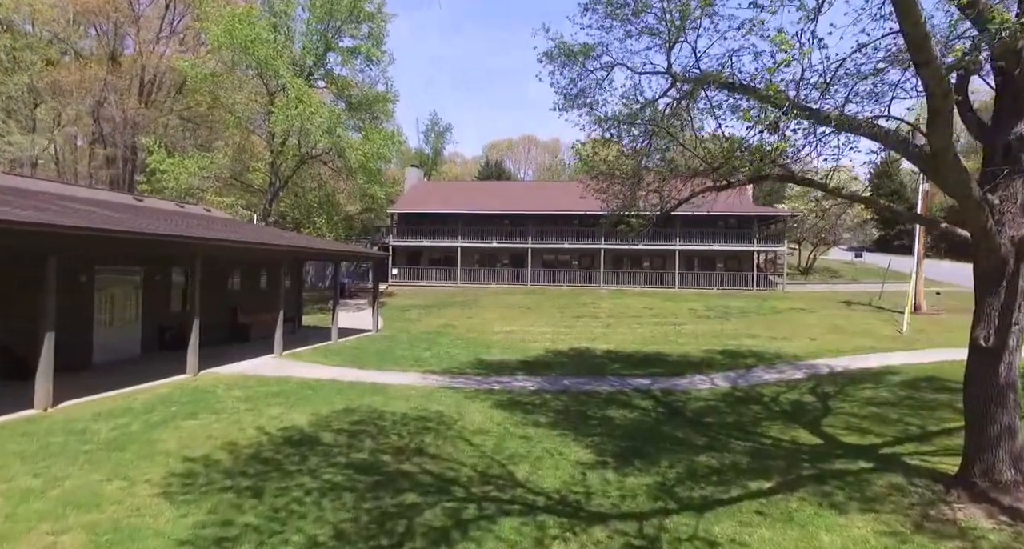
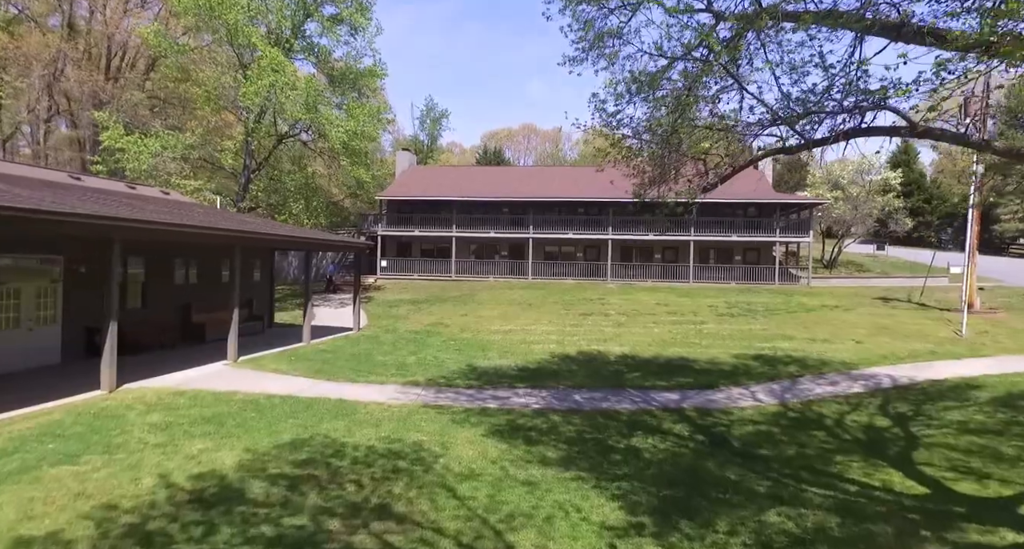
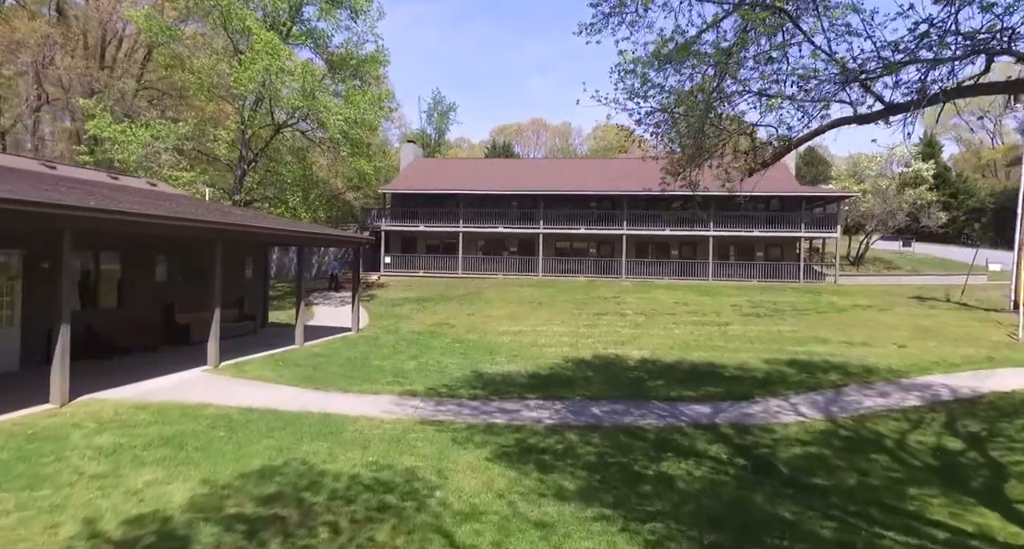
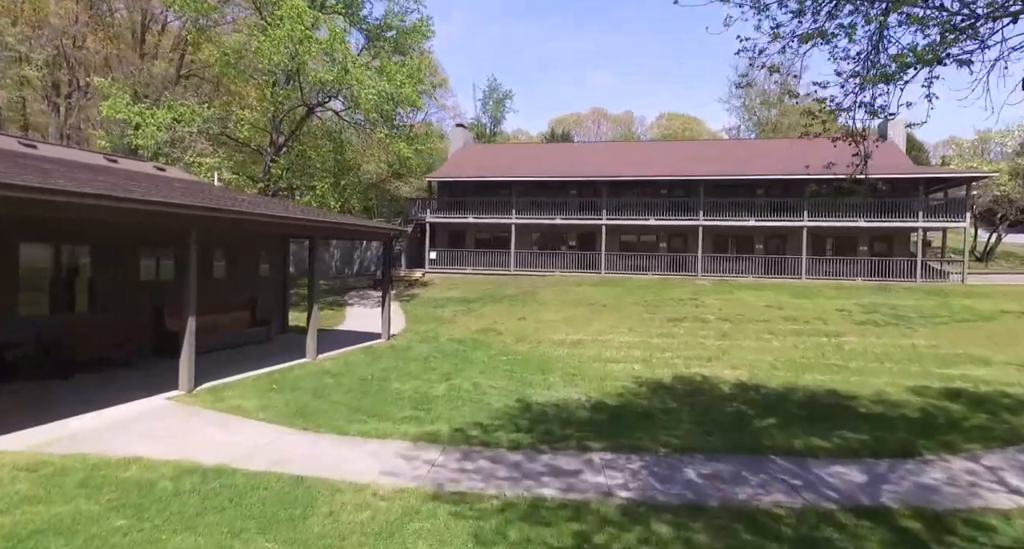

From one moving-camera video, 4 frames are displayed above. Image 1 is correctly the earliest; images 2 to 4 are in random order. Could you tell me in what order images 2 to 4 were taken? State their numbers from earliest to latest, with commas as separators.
2, 3, 4
